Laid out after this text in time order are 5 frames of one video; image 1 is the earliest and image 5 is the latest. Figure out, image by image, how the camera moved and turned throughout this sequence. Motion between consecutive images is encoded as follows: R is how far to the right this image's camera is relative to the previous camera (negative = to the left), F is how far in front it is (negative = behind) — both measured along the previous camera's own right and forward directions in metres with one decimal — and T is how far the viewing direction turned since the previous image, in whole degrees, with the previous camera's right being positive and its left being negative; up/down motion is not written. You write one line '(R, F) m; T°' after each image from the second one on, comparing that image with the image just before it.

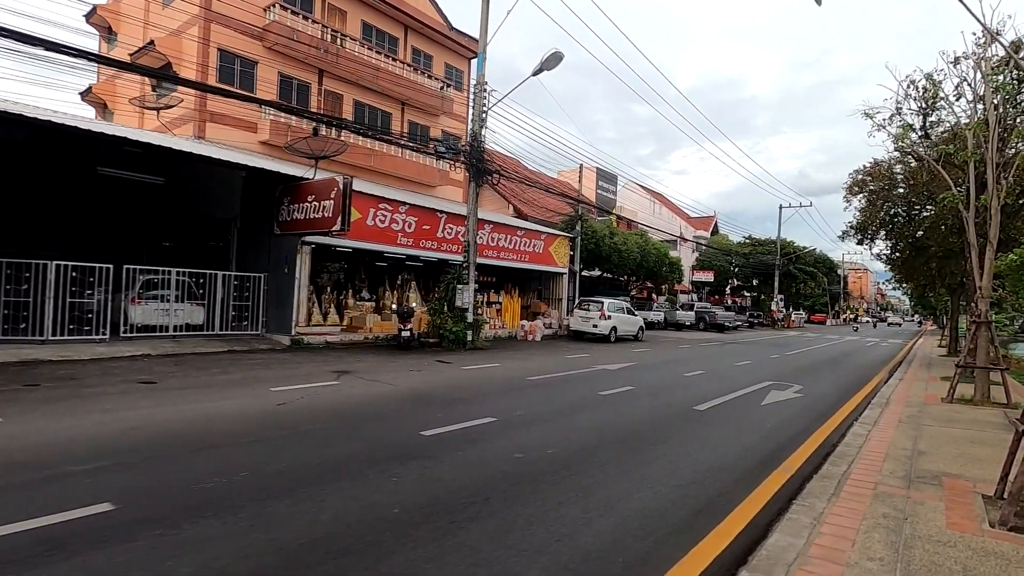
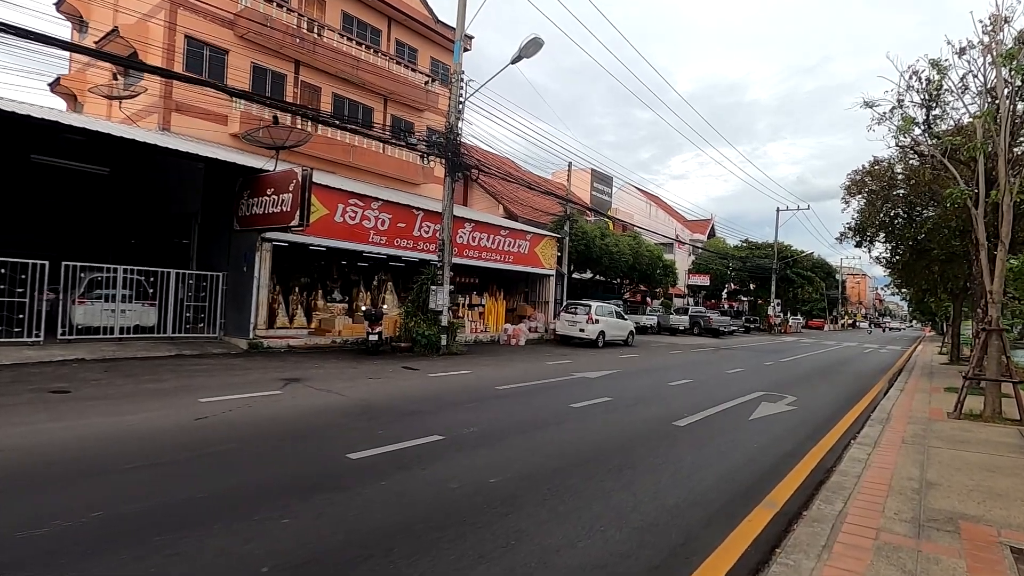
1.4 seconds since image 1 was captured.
(+0.5, +1.0) m; 0°
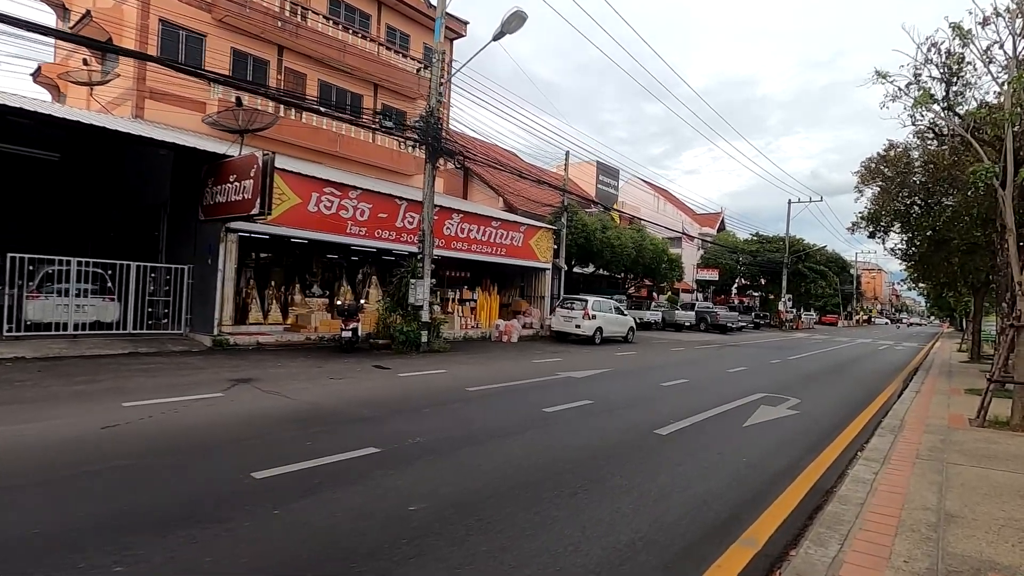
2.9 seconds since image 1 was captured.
(+0.6, +1.0) m; -1°
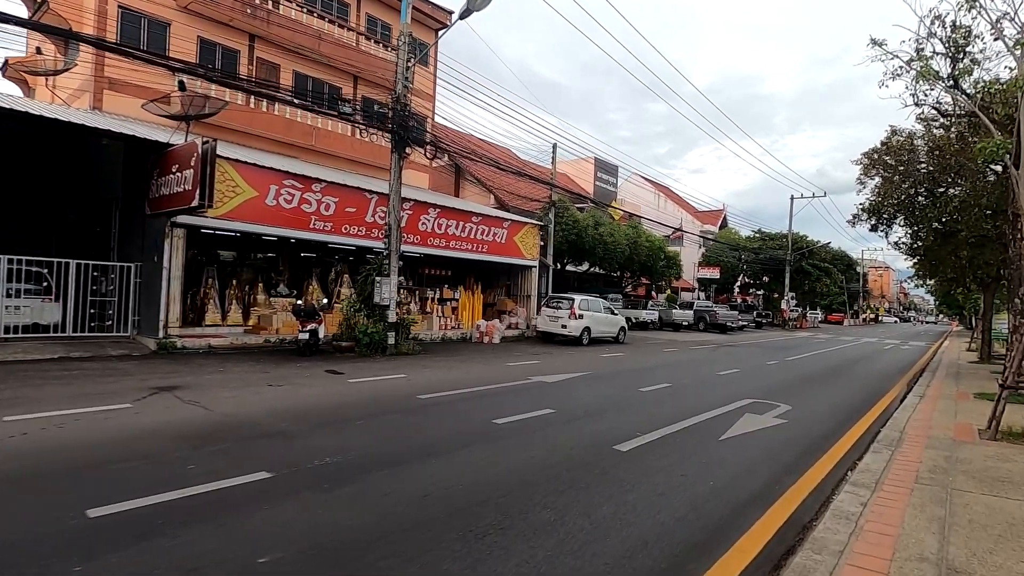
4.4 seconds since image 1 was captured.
(+0.7, +1.0) m; -1°
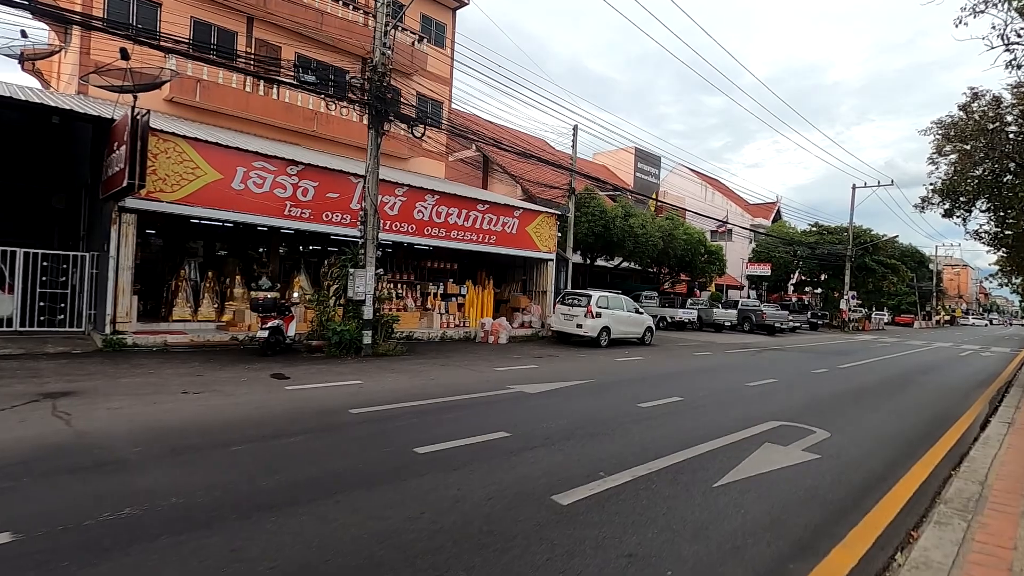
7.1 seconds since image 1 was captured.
(+1.2, +1.8) m; -5°
